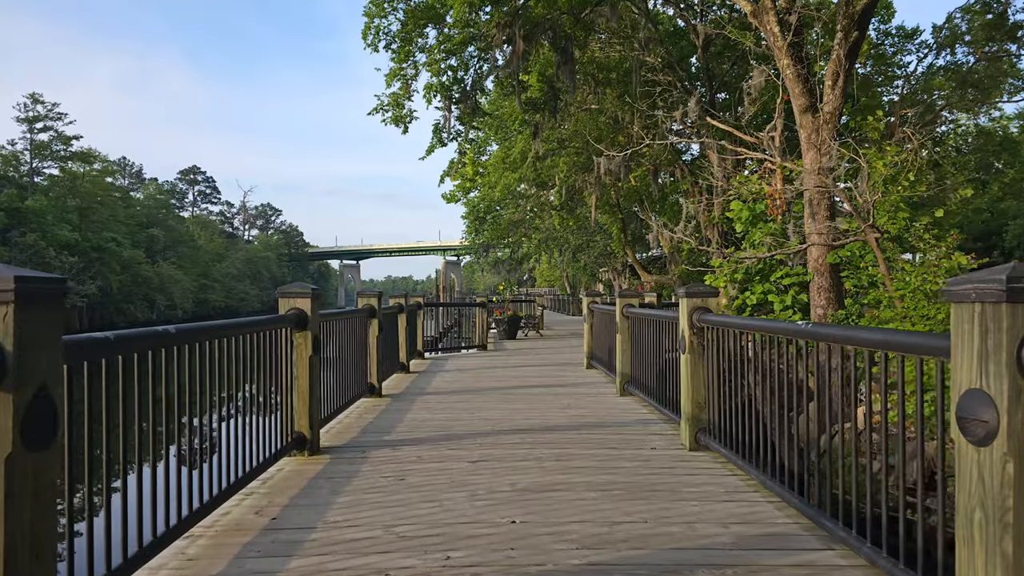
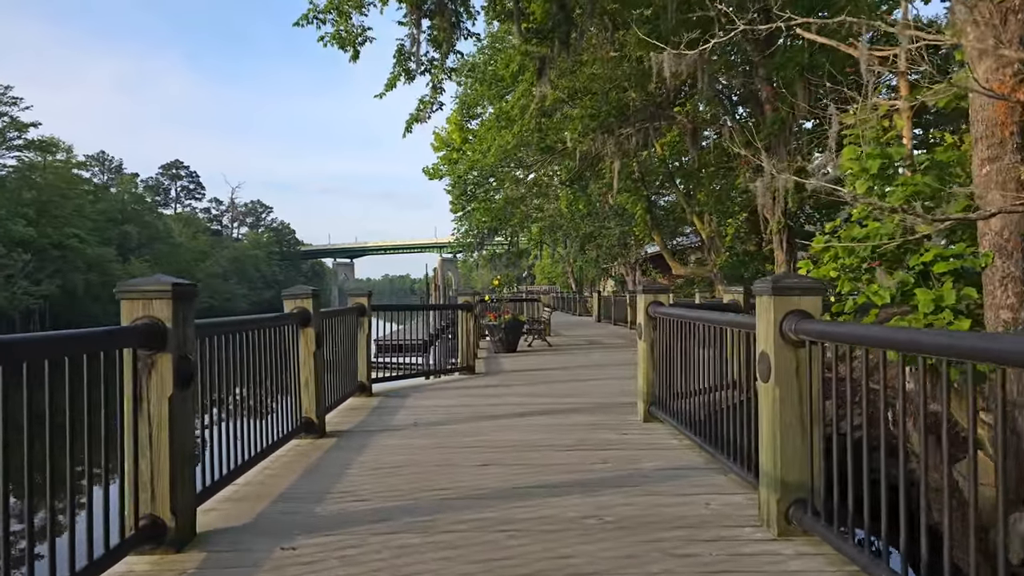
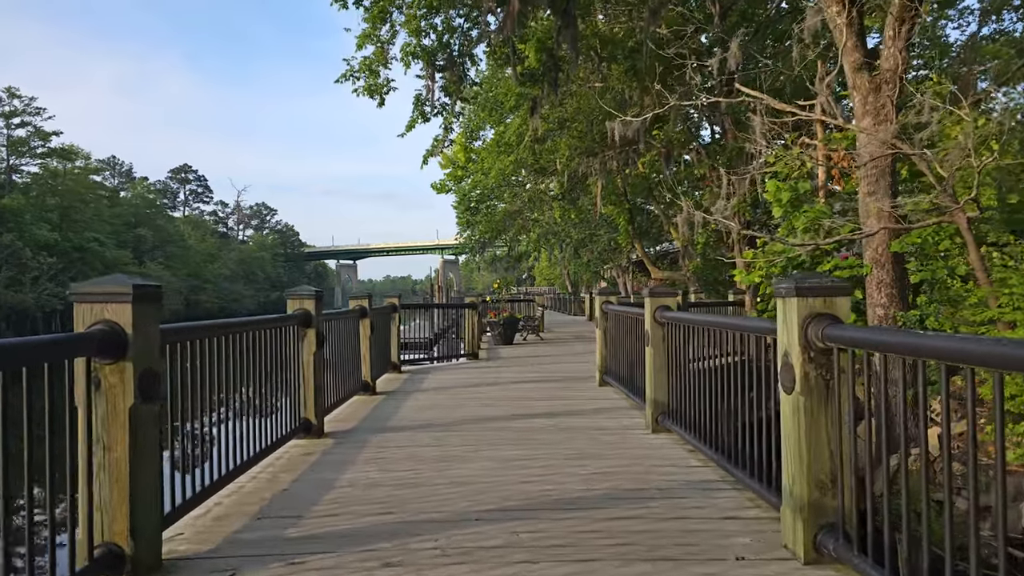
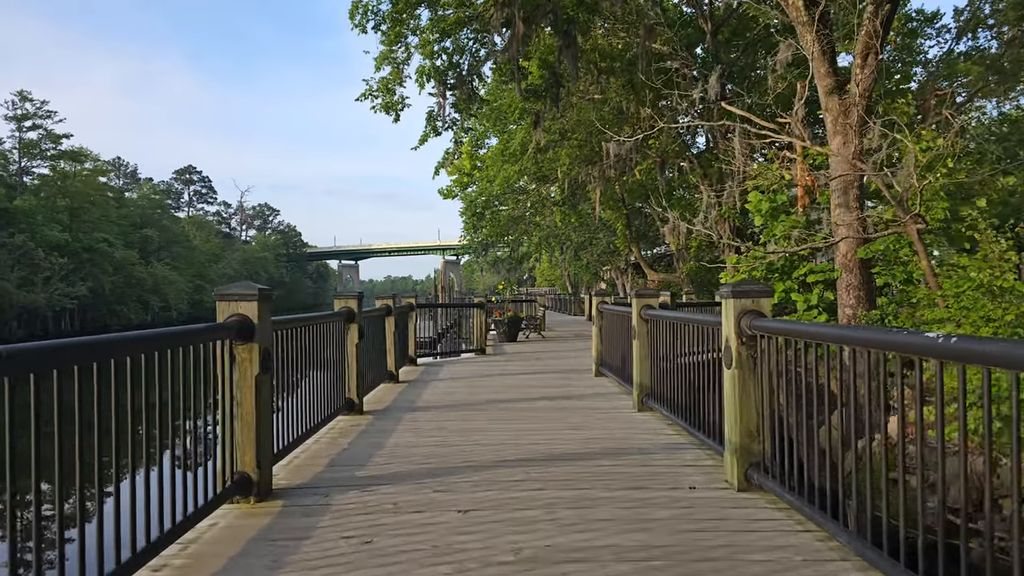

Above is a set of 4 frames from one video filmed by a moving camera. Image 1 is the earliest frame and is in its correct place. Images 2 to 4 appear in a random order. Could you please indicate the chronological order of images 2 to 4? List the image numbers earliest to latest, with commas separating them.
4, 3, 2
